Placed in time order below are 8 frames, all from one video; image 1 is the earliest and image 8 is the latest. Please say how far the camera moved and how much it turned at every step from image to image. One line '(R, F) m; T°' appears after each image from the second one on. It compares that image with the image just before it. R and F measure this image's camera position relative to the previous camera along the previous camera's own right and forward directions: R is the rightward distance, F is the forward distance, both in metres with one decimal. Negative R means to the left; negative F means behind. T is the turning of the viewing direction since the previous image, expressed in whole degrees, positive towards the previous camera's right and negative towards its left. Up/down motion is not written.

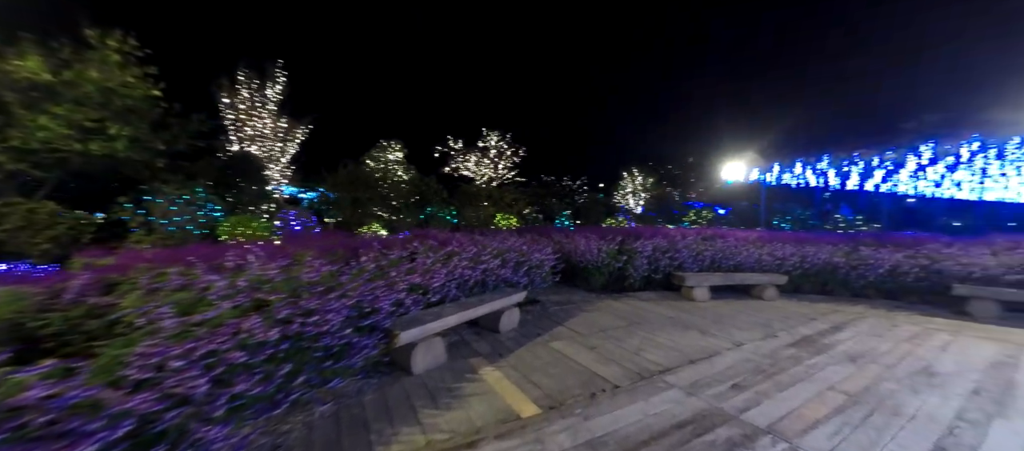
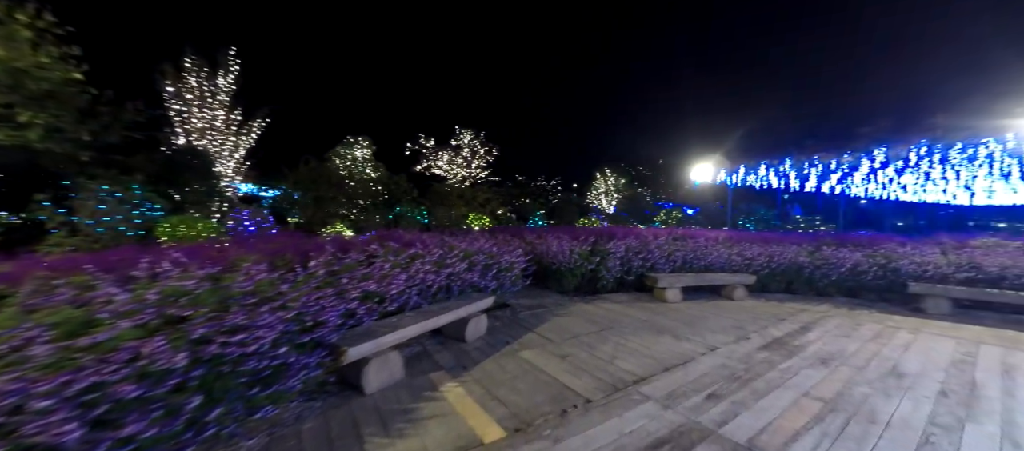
(+0.1, +0.2) m; +4°
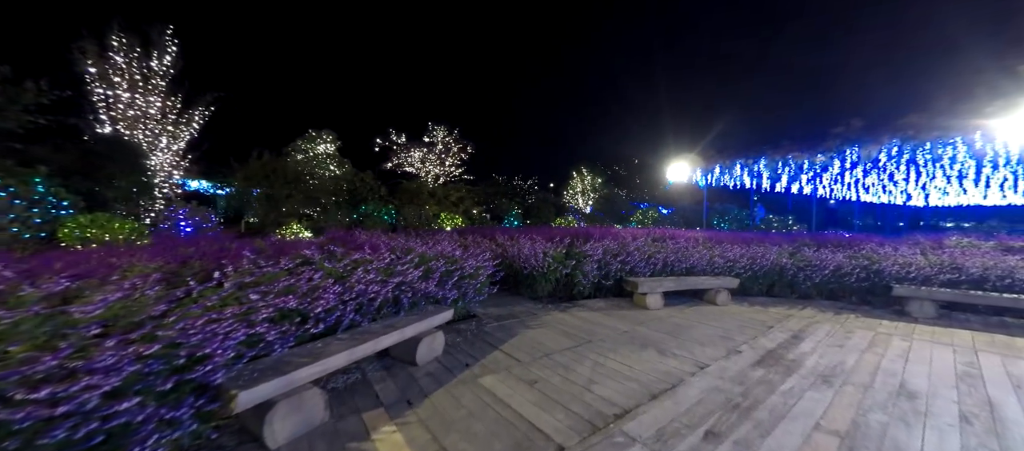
(+0.1, +0.5) m; +4°
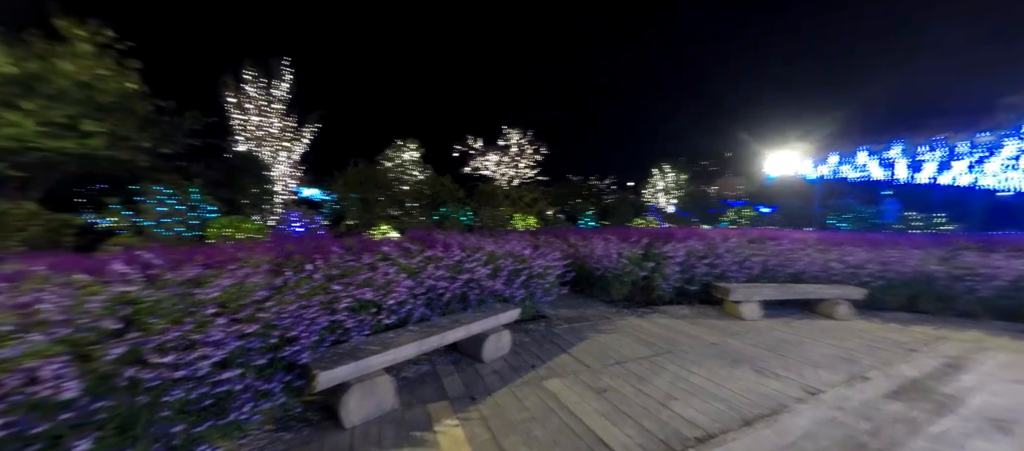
(+0.1, +0.1) m; -12°
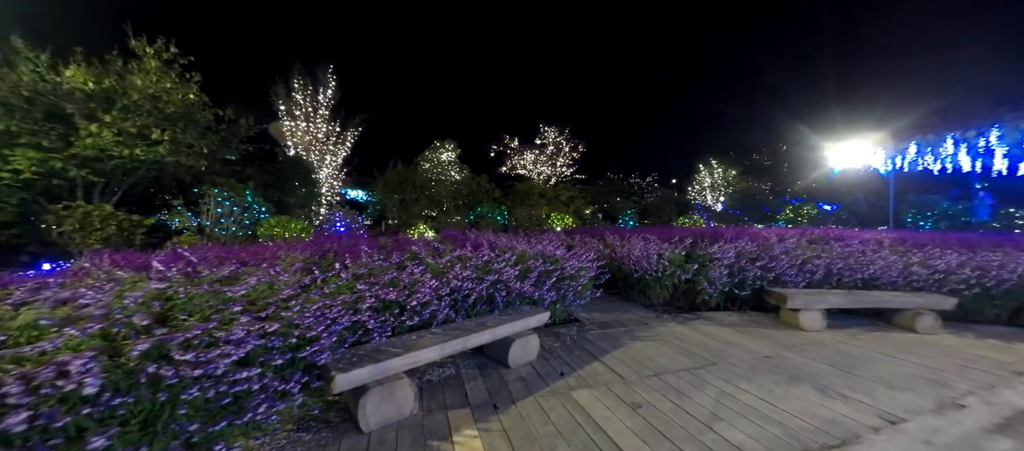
(+0.1, +0.1) m; -6°
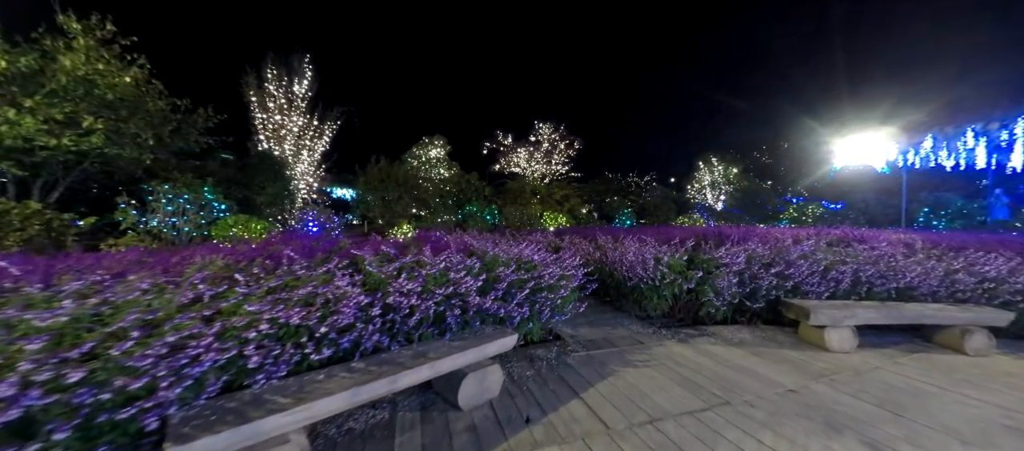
(+0.3, +0.6) m; 0°
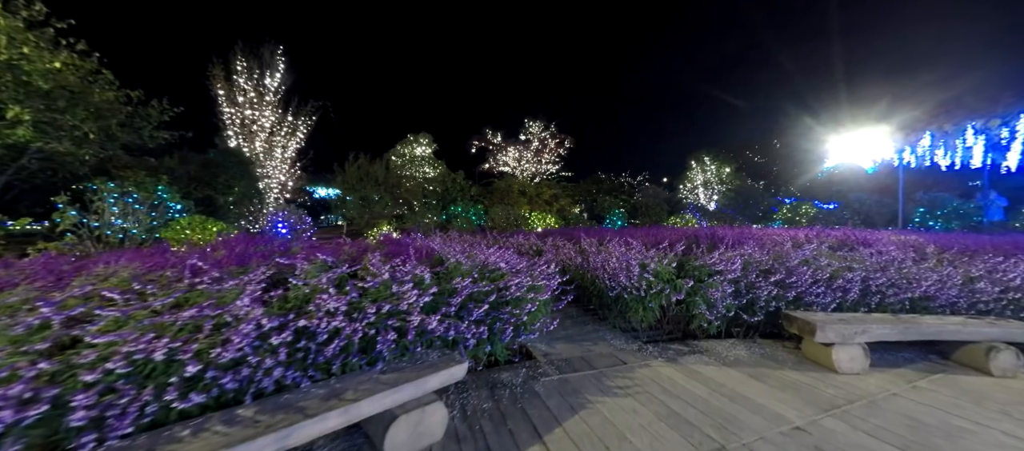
(+0.2, +0.4) m; +1°
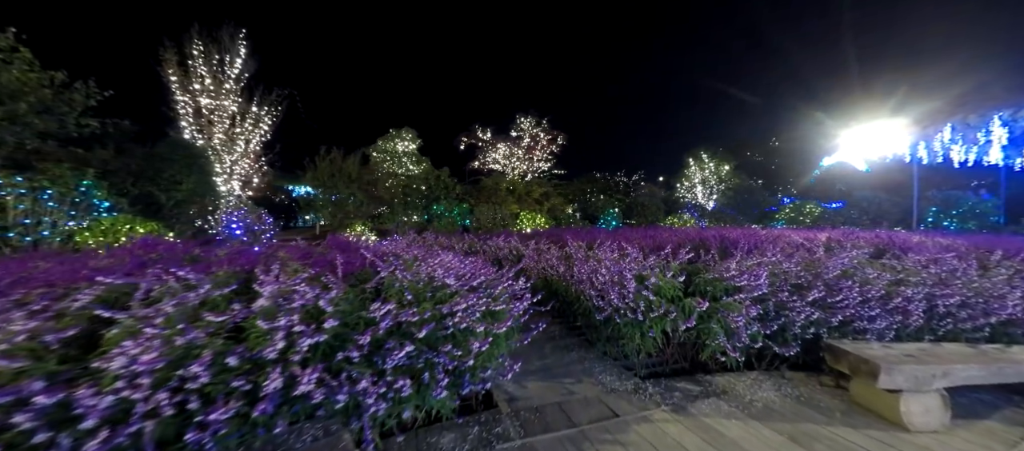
(+0.3, +0.7) m; +1°
